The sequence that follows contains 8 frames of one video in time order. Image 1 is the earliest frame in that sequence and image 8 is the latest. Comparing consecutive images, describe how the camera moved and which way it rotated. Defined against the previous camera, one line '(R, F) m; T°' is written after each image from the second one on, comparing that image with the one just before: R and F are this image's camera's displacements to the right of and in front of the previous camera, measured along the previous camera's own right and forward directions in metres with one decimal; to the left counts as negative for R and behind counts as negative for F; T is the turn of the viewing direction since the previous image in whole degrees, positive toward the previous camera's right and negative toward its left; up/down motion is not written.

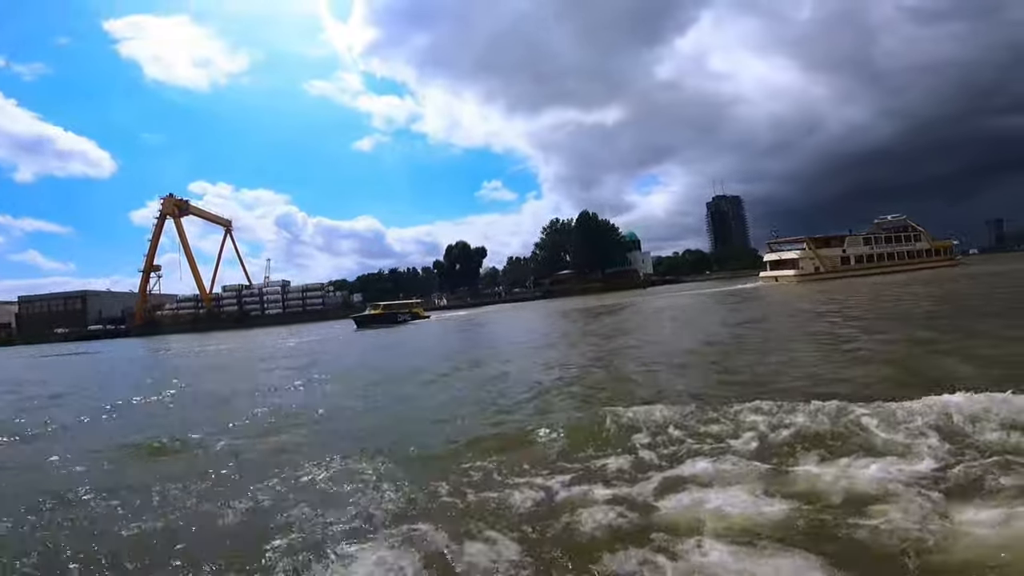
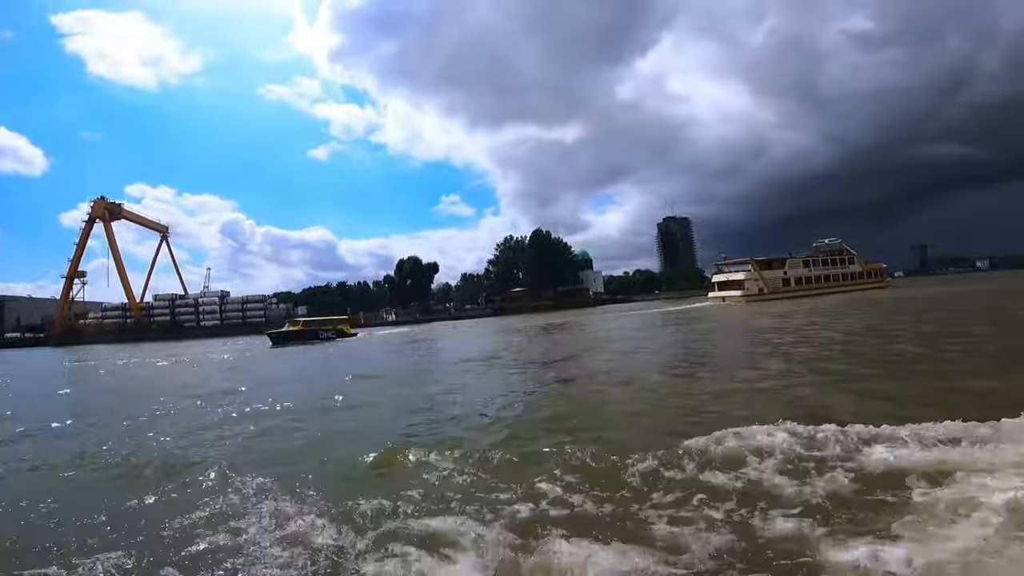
(+0.2, +0.3) m; +5°
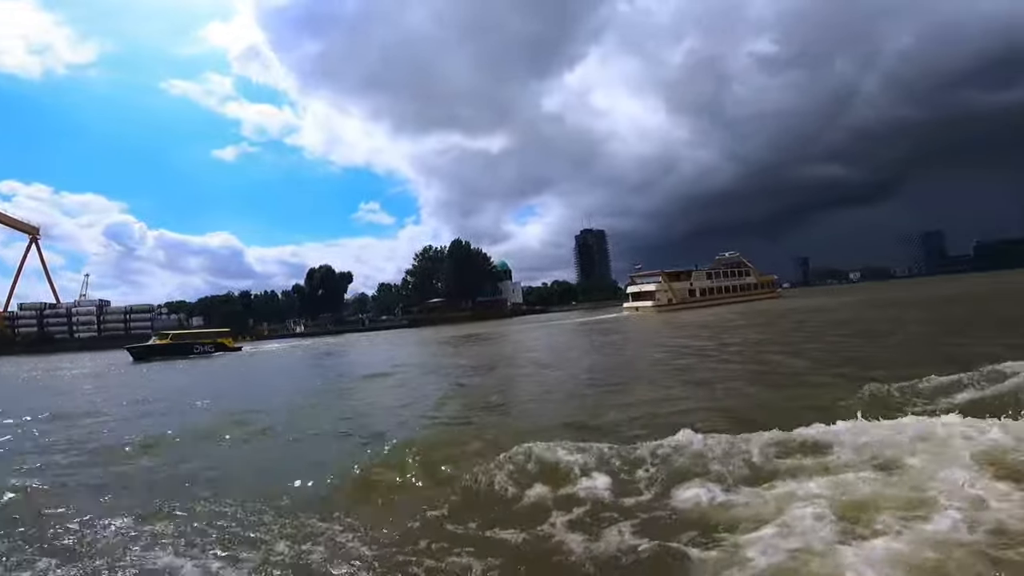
(-2.9, +0.5) m; +9°
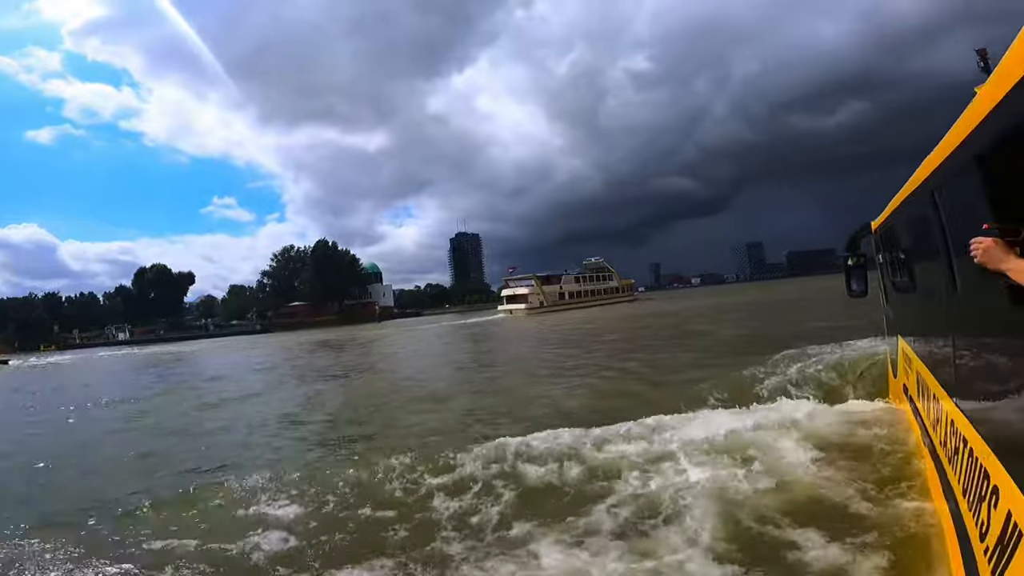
(+1.2, +1.0) m; +12°
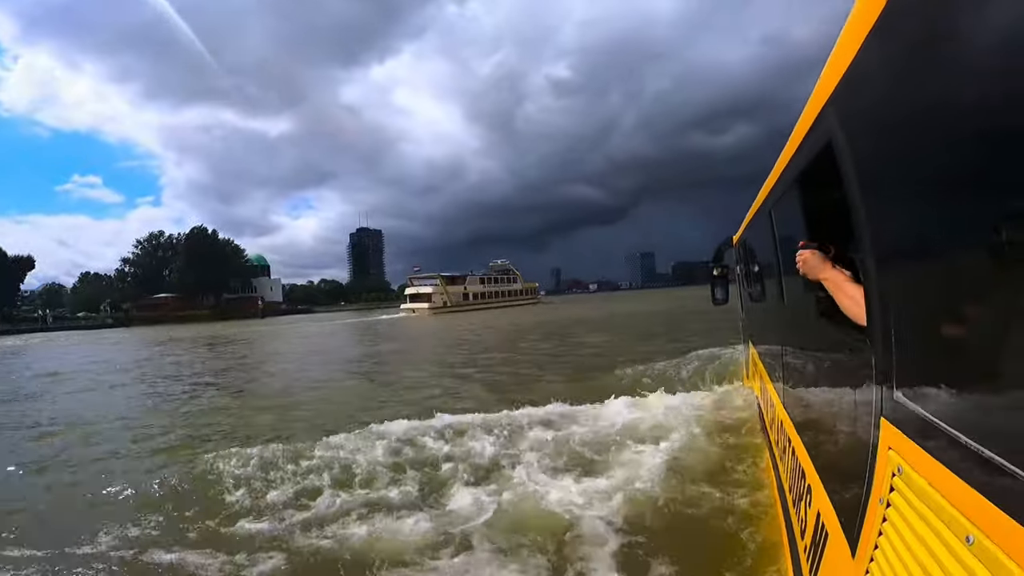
(+1.2, +1.8) m; +9°
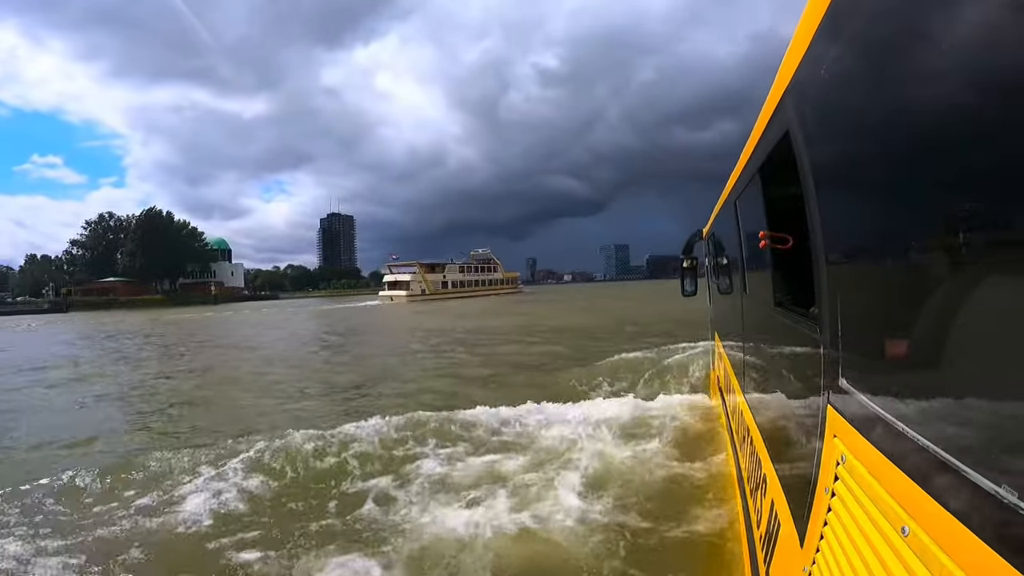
(+1.3, +1.6) m; +2°
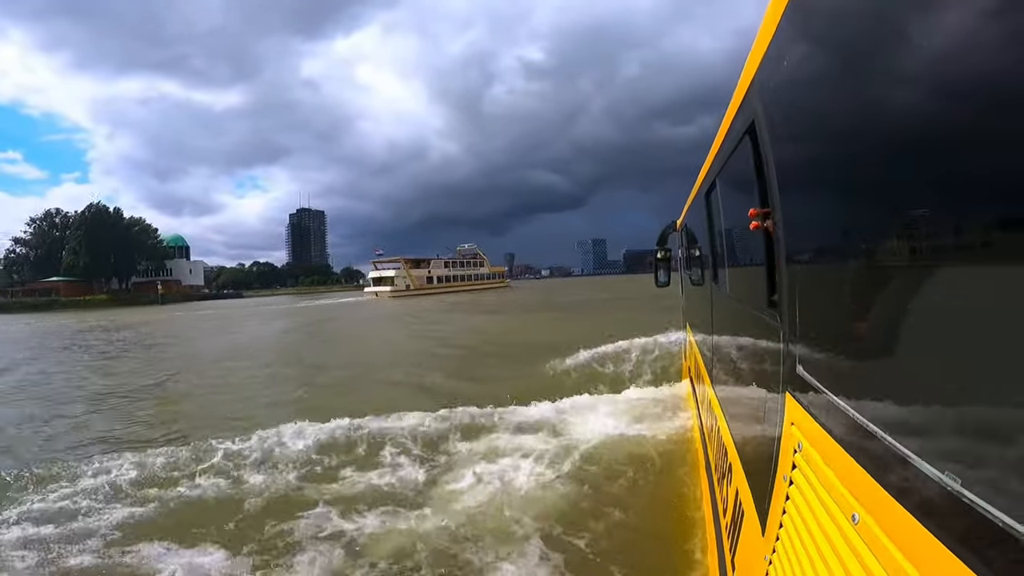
(+2.0, +2.3) m; +1°
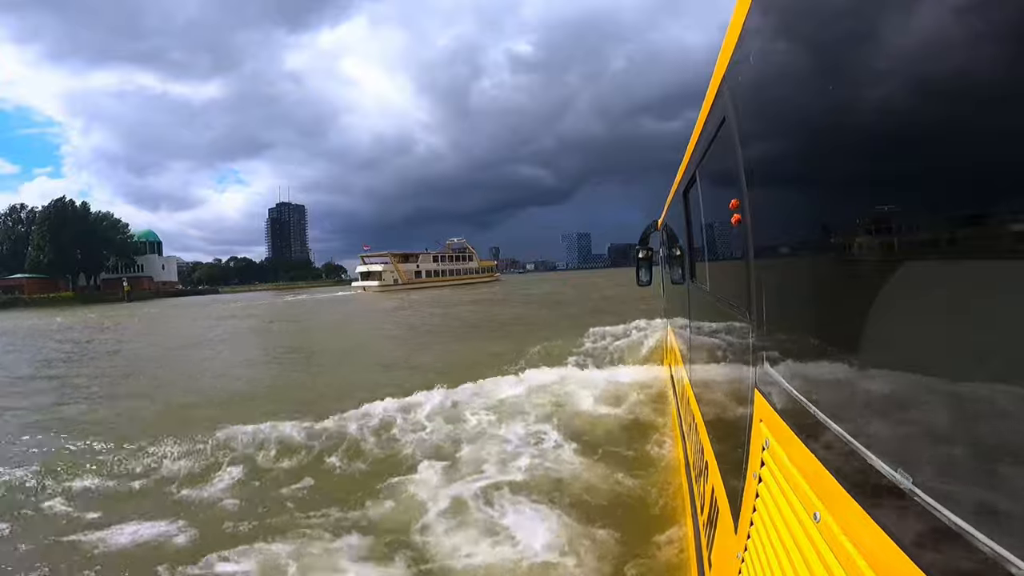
(+1.3, +0.3) m; +1°
